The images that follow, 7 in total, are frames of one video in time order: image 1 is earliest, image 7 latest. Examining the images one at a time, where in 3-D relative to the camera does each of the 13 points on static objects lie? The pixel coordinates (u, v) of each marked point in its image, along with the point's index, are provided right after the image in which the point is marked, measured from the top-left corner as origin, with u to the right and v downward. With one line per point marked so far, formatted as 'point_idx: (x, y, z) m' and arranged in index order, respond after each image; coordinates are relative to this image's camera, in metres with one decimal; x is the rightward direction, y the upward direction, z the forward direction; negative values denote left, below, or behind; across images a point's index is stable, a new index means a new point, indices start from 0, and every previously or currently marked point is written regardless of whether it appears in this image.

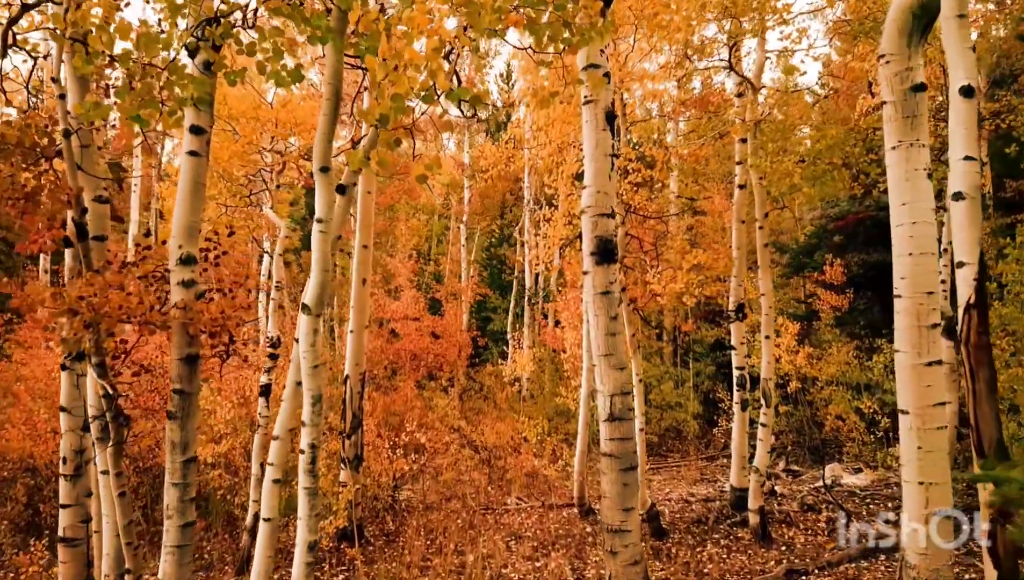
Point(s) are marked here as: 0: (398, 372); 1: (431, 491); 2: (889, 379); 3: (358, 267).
0: (-1.8, -1.3, +15.2) m
1: (-0.9, -2.2, +10.7) m
2: (+4.5, -1.1, +11.6) m
3: (-1.4, +0.2, +9.0) m
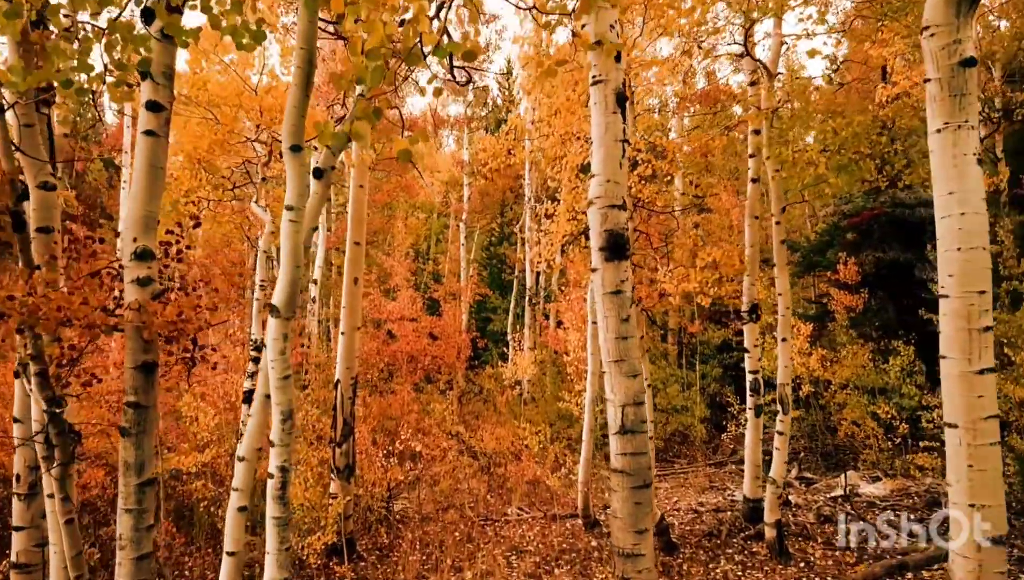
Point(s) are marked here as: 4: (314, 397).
0: (-1.8, -1.3, +14.7) m
1: (-0.9, -2.2, +10.2) m
2: (+4.5, -1.1, +11.1) m
3: (-1.4, +0.2, +8.5) m
4: (-2.3, -1.3, +11.5) m
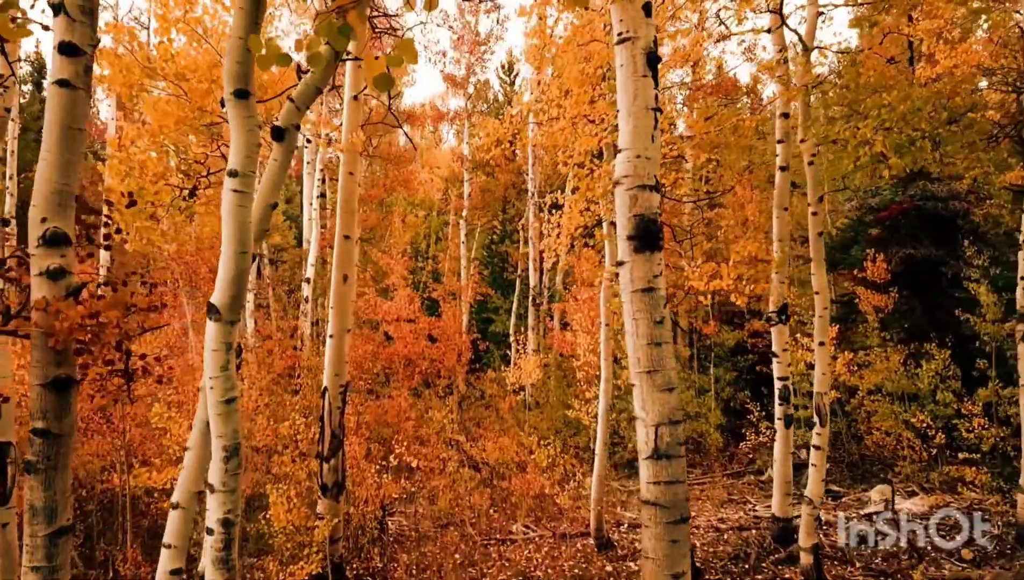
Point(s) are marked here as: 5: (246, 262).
0: (-1.7, -1.3, +13.9) m
1: (-0.8, -2.2, +9.4) m
2: (+4.6, -1.1, +10.3) m
3: (-1.4, +0.2, +7.7) m
4: (-2.3, -1.3, +10.7) m
5: (-0.7, +0.1, +2.4) m
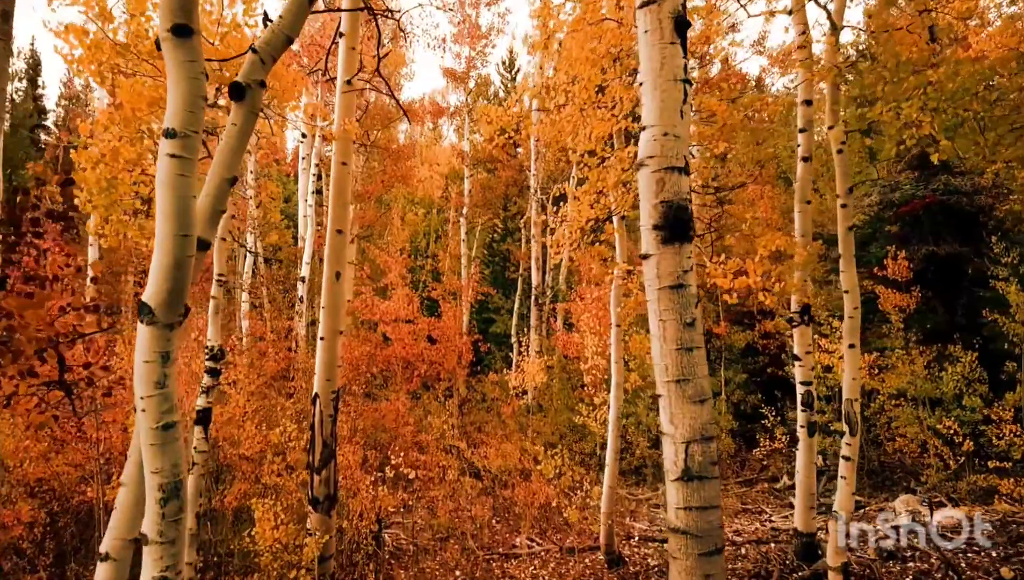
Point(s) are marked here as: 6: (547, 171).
0: (-1.7, -1.3, +13.4) m
1: (-0.8, -2.2, +8.9) m
2: (+4.6, -1.0, +9.7) m
3: (-1.3, +0.2, +7.2) m
4: (-2.3, -1.3, +10.2) m
5: (-0.6, +0.1, +1.9) m
6: (+0.7, +2.3, +18.7) m
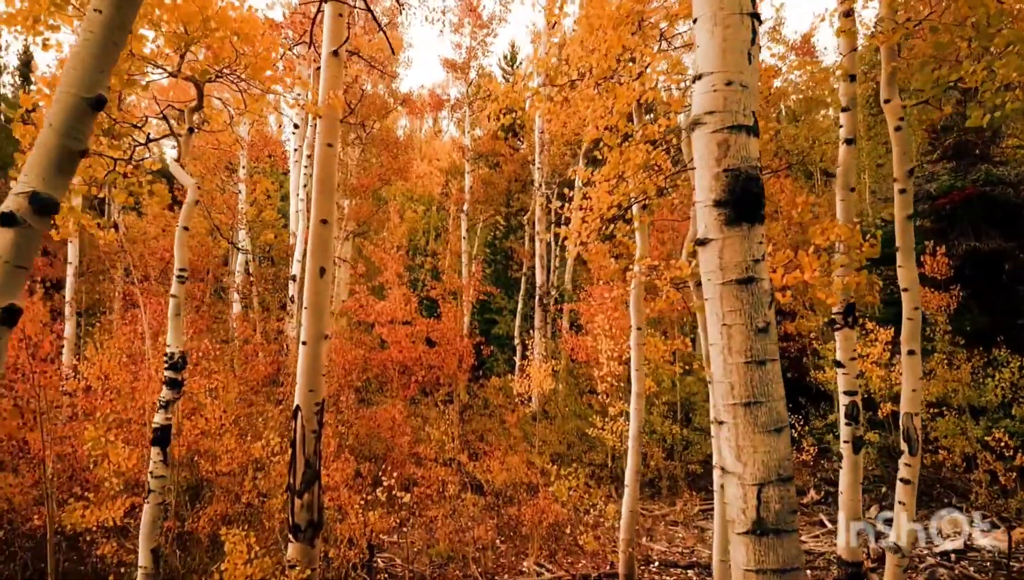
0: (-1.6, -1.3, +12.5) m
1: (-0.7, -2.2, +8.0) m
2: (+4.6, -1.0, +8.9) m
3: (-1.3, +0.3, +6.3) m
4: (-2.2, -1.3, +9.3) m
5: (-0.6, +0.1, +1.0) m
6: (+0.7, +2.3, +17.8) m
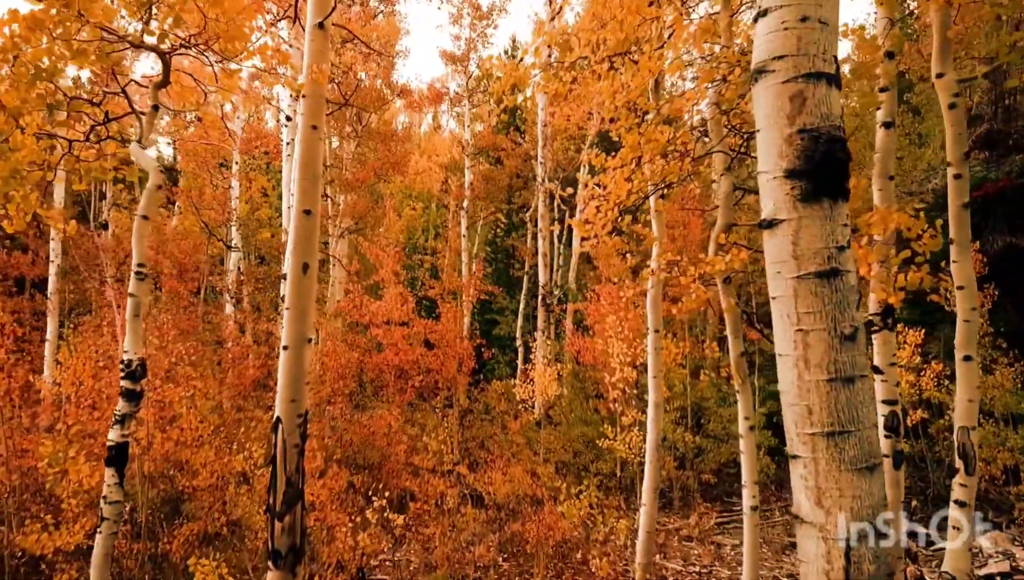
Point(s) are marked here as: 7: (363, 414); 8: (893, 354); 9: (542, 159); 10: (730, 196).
0: (-1.6, -1.3, +11.9) m
1: (-0.7, -2.2, +7.4) m
2: (+4.7, -1.0, +8.2) m
3: (-1.3, +0.3, +5.7) m
4: (-2.2, -1.2, +8.7) m
5: (-0.5, +0.1, +0.4) m
6: (+0.8, +2.3, +17.2) m
7: (-1.7, -1.4, +11.1) m
8: (+2.5, -0.4, +6.2) m
9: (+0.5, +2.1, +15.3) m
10: (+1.1, +0.5, +5.1) m
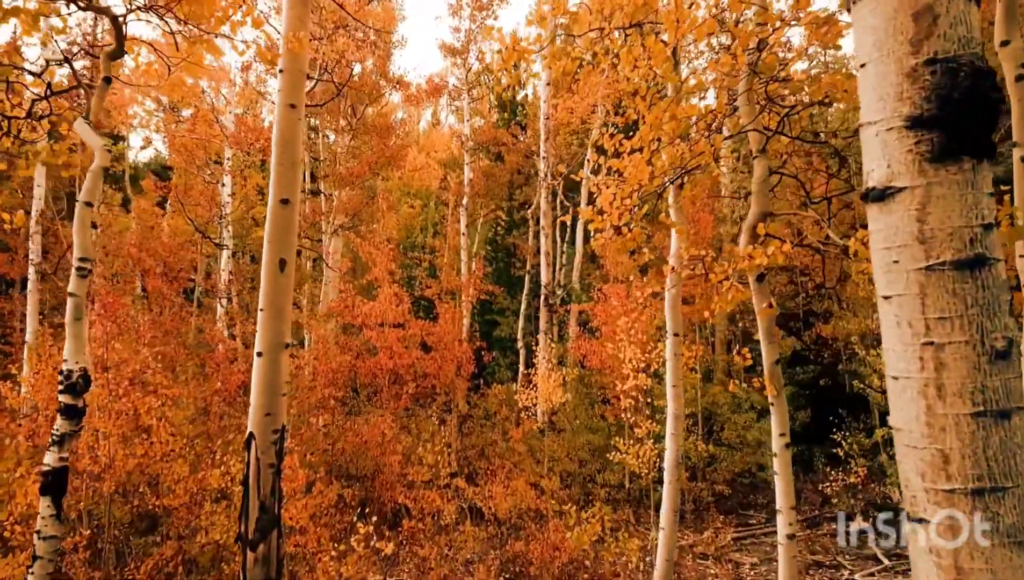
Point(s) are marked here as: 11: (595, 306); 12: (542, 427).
0: (-1.6, -1.3, +11.2) m
1: (-0.7, -2.2, +6.7) m
2: (+4.7, -1.0, +7.6) m
3: (-1.2, +0.3, +5.0) m
4: (-2.1, -1.2, +8.0) m
5: (-0.5, +0.1, -0.3) m
6: (+0.8, +2.3, +16.5) m
7: (-1.7, -1.4, +10.5) m
8: (+2.5, -0.4, +5.6) m
9: (+0.5, +2.1, +14.7) m
10: (+1.2, +0.5, +4.5) m
11: (+1.0, -0.2, +11.5) m
12: (+0.3, -1.6, +11.2) m
